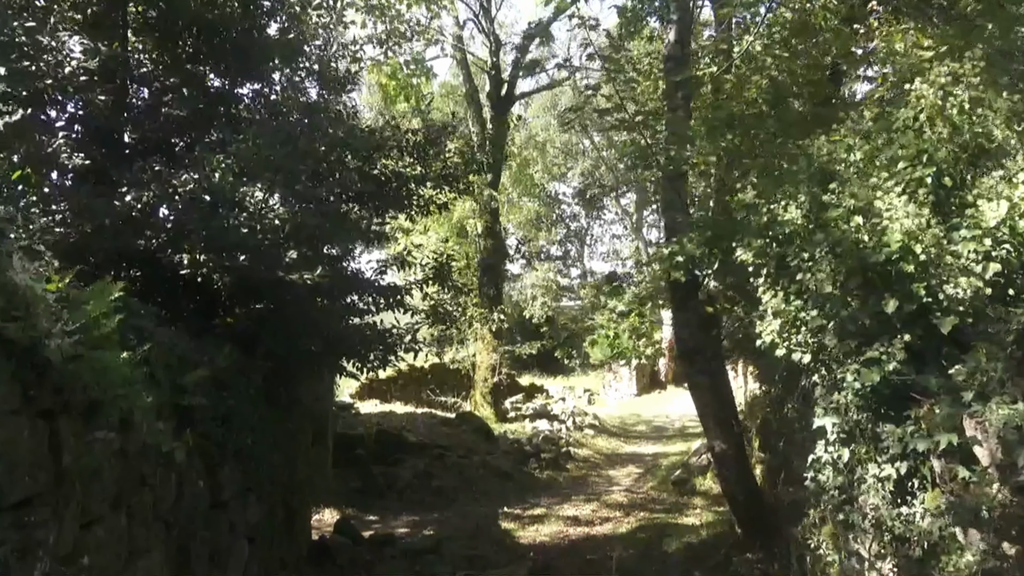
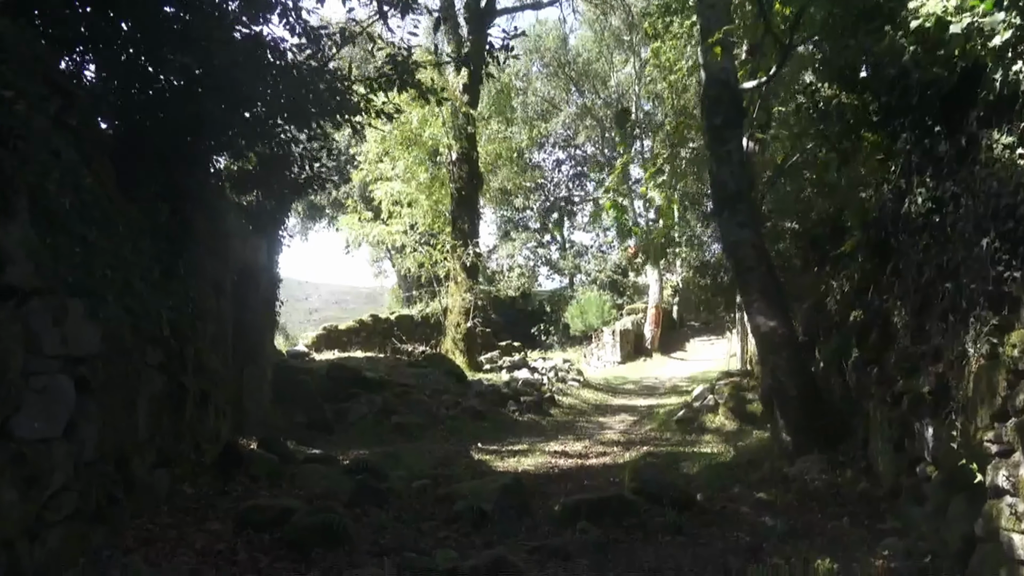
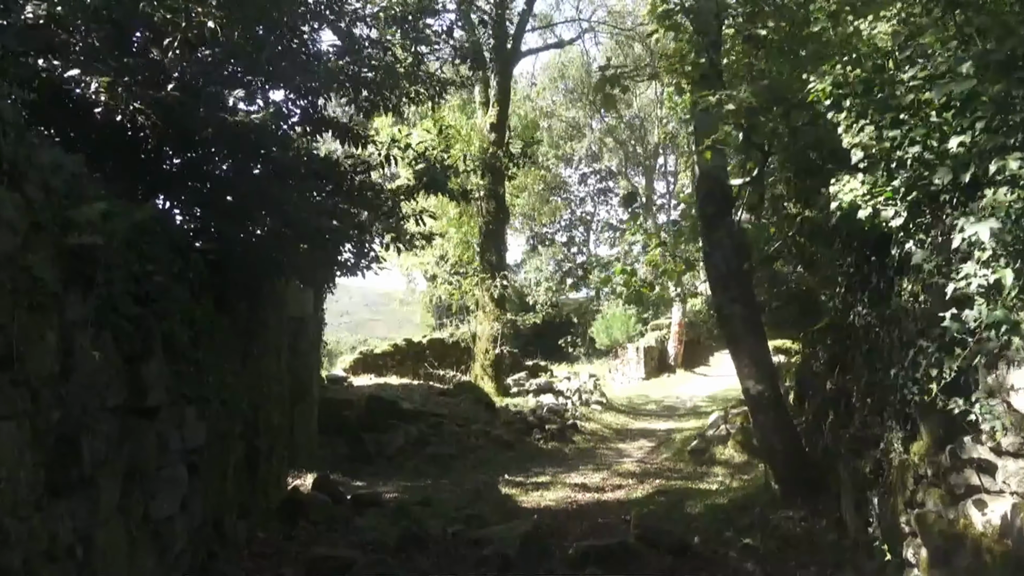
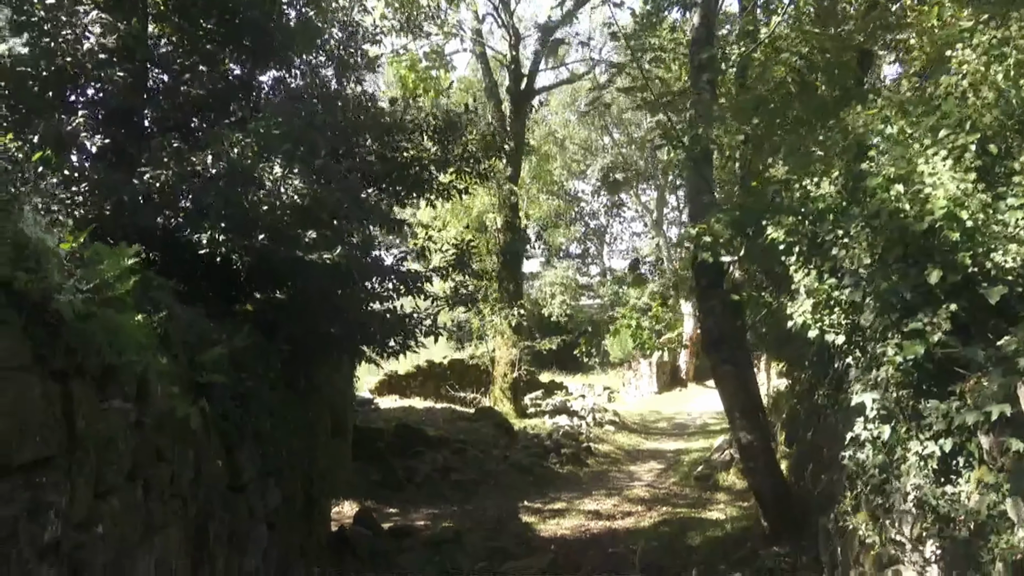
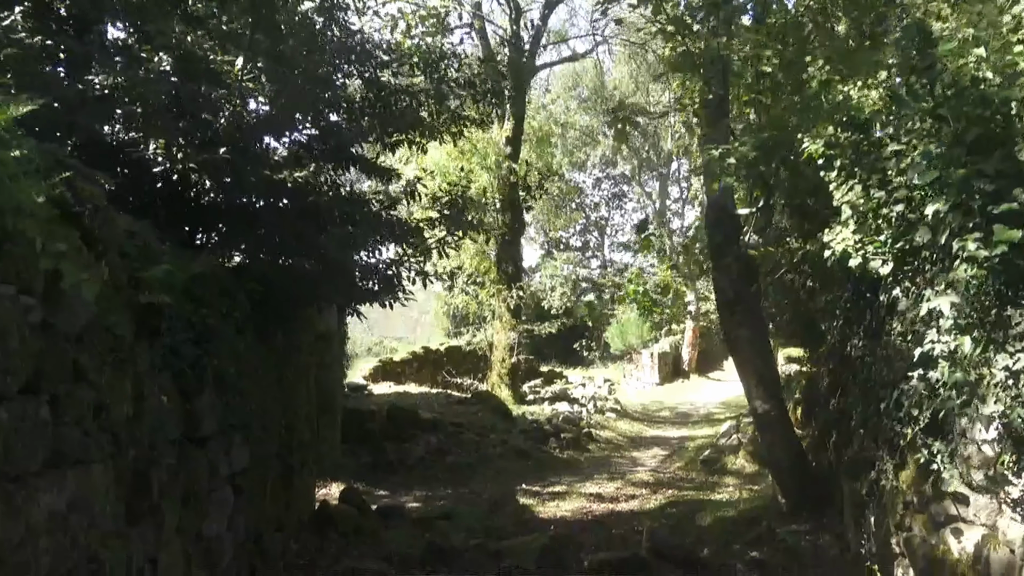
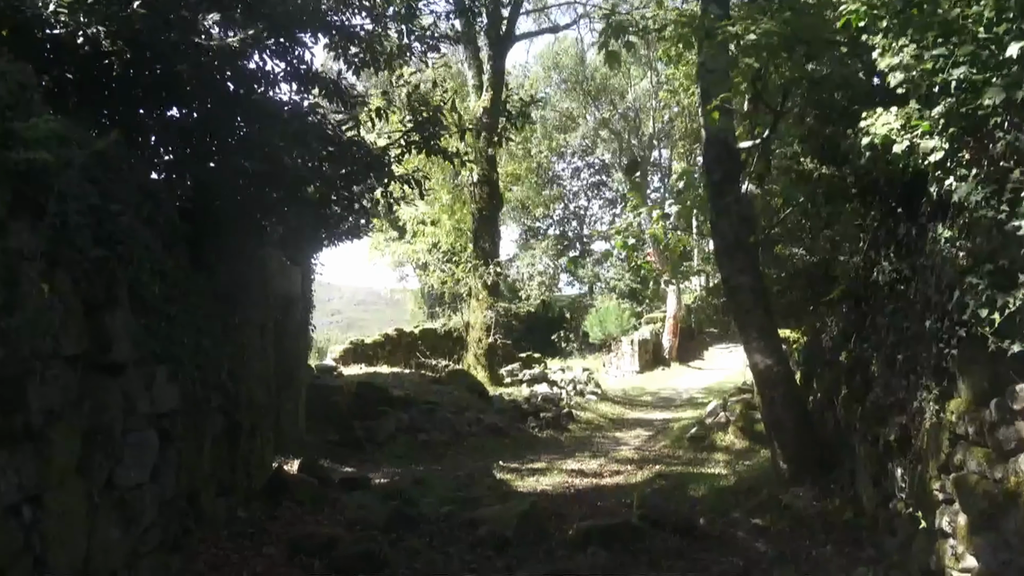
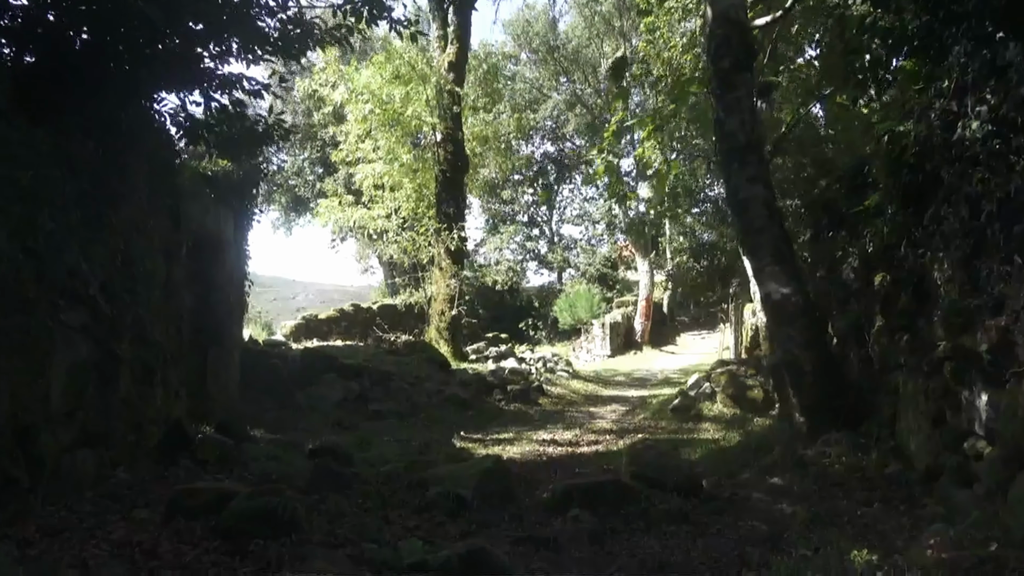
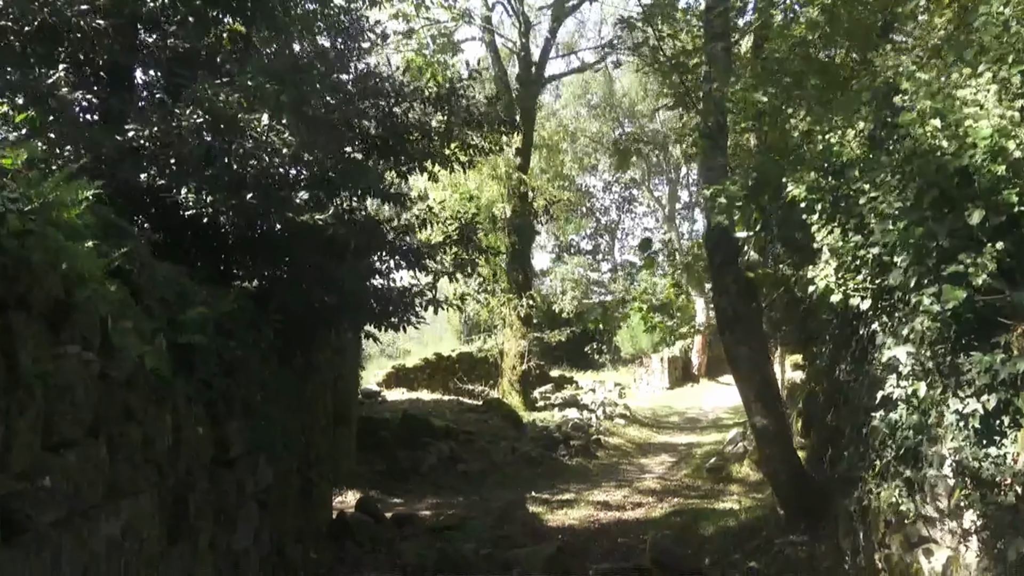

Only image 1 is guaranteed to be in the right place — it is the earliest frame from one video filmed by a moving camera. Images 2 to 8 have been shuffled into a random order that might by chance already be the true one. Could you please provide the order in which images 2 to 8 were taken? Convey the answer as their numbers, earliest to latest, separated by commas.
4, 8, 5, 3, 6, 2, 7
